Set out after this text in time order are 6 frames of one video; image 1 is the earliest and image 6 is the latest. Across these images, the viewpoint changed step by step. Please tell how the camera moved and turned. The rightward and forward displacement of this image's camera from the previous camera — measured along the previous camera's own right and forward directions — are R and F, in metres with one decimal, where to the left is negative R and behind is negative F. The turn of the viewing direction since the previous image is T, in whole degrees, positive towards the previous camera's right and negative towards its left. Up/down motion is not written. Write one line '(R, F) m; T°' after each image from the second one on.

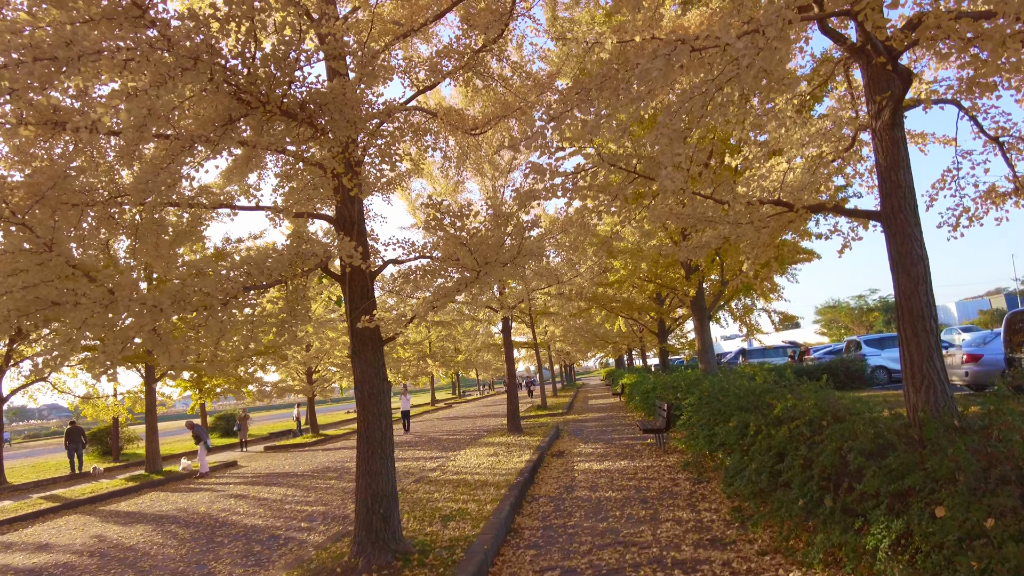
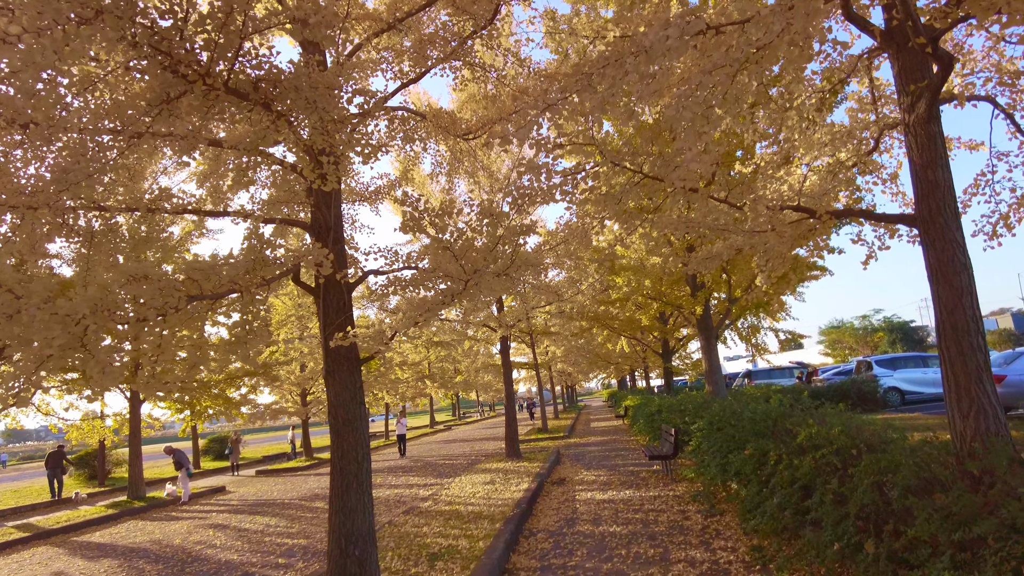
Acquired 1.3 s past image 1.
(+0.1, +0.5) m; 0°
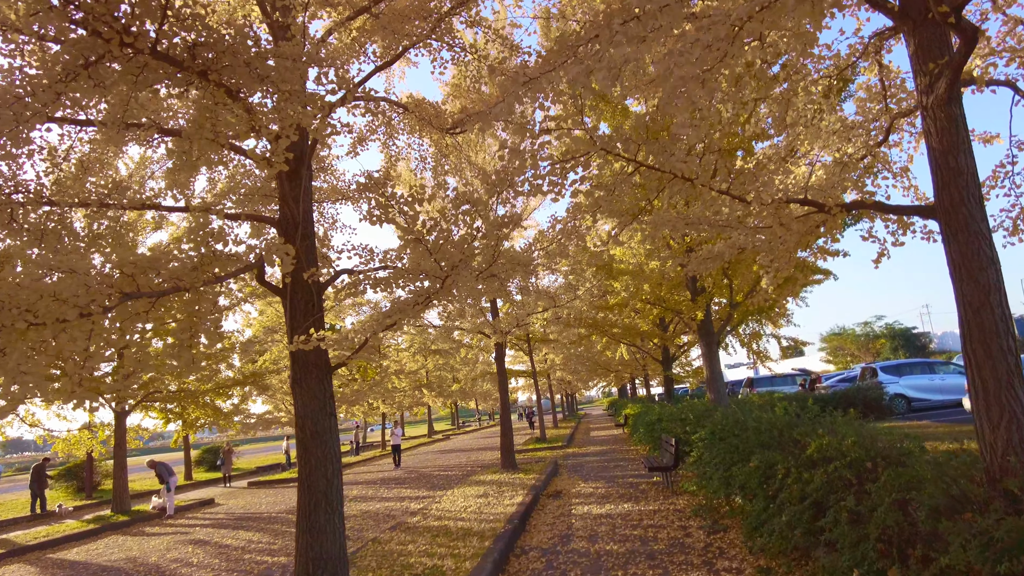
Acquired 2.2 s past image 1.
(+0.1, +0.4) m; 0°
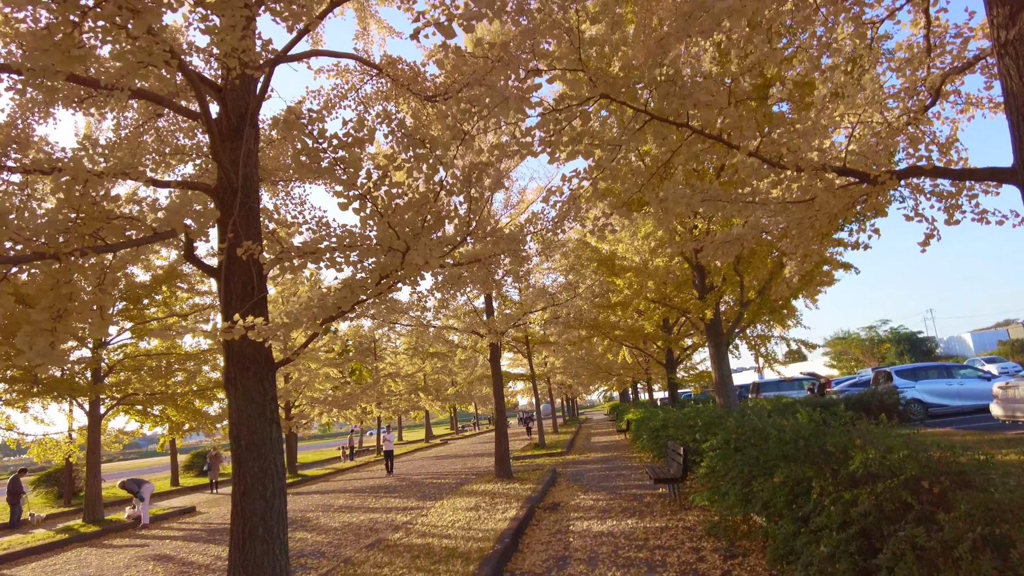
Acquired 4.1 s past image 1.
(+0.1, +0.8) m; 0°
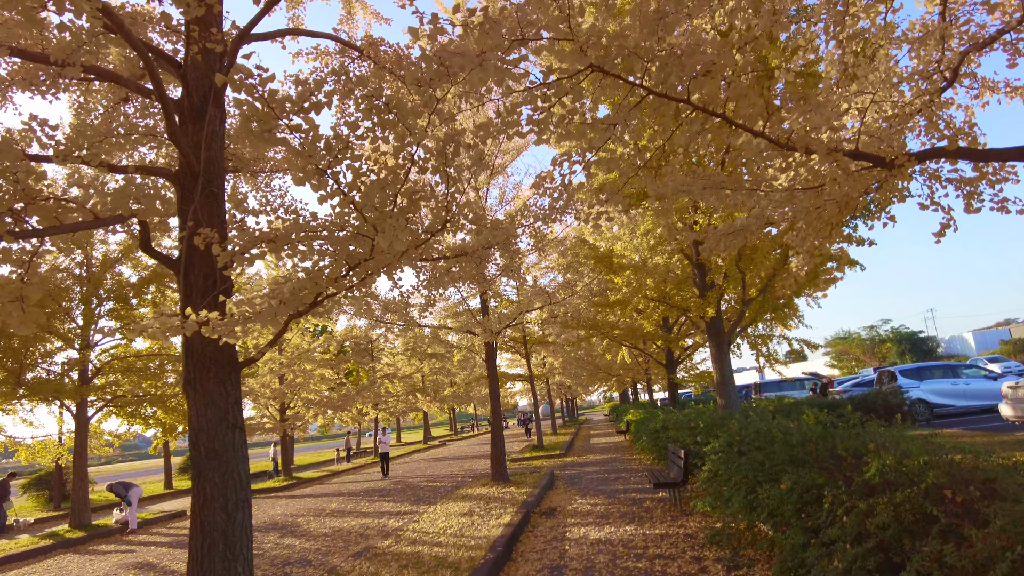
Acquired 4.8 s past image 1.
(+0.1, +0.3) m; 0°
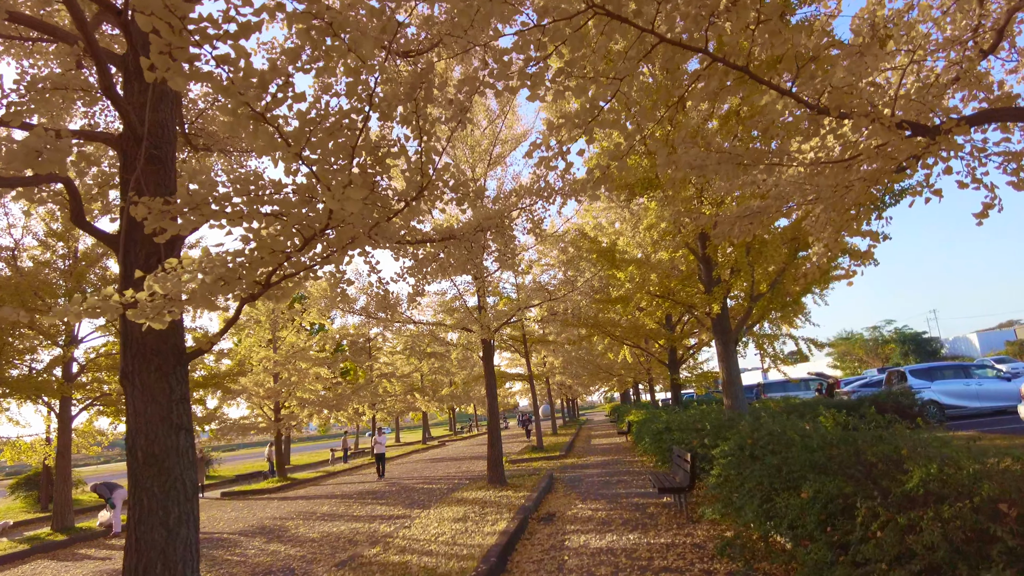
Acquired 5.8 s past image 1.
(+0.1, +0.5) m; 0°
